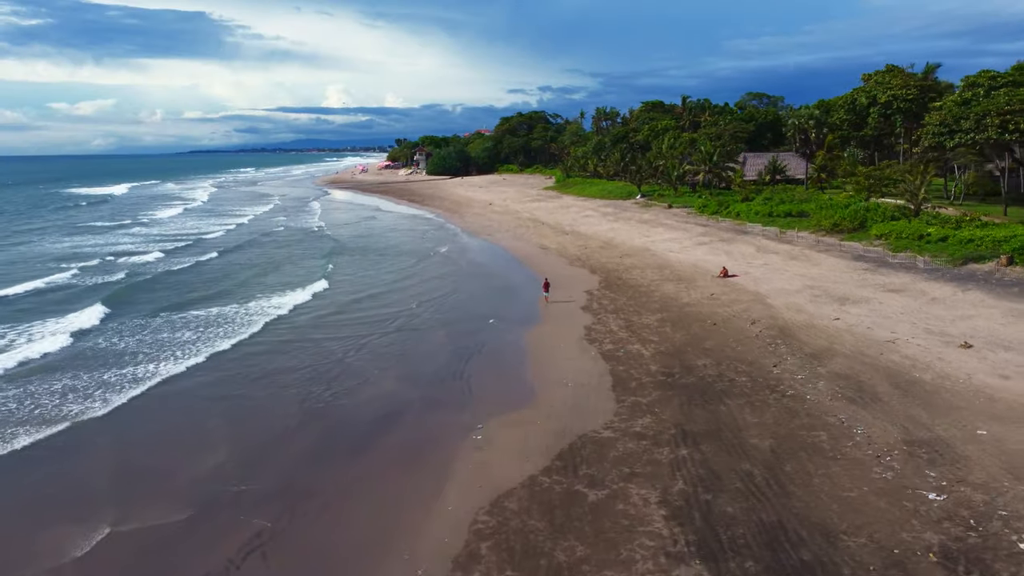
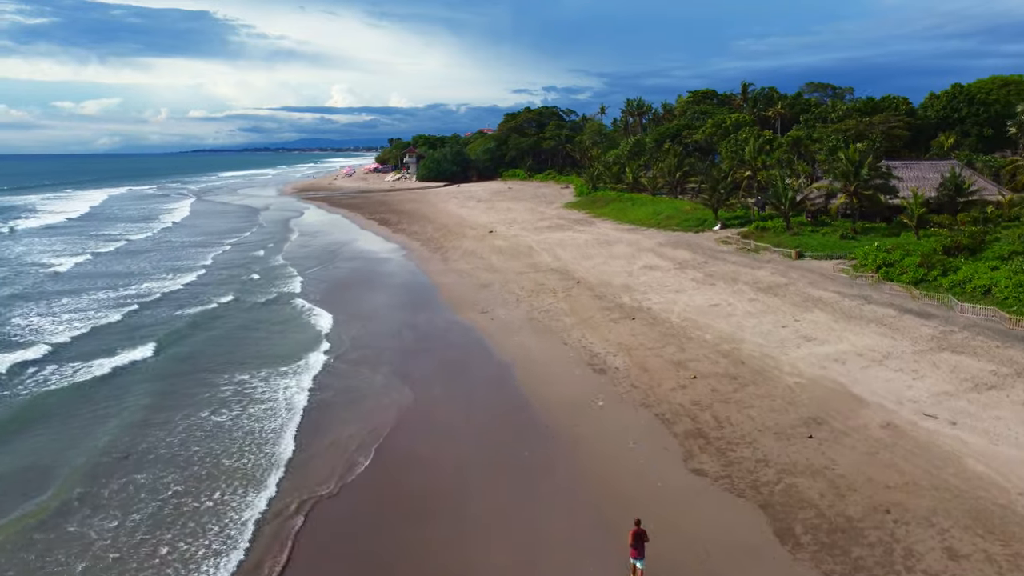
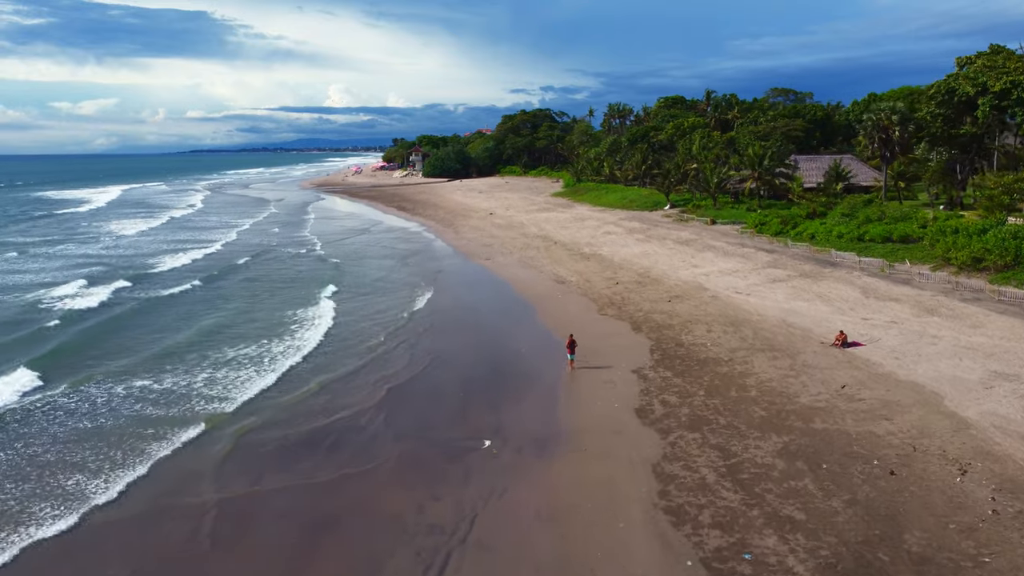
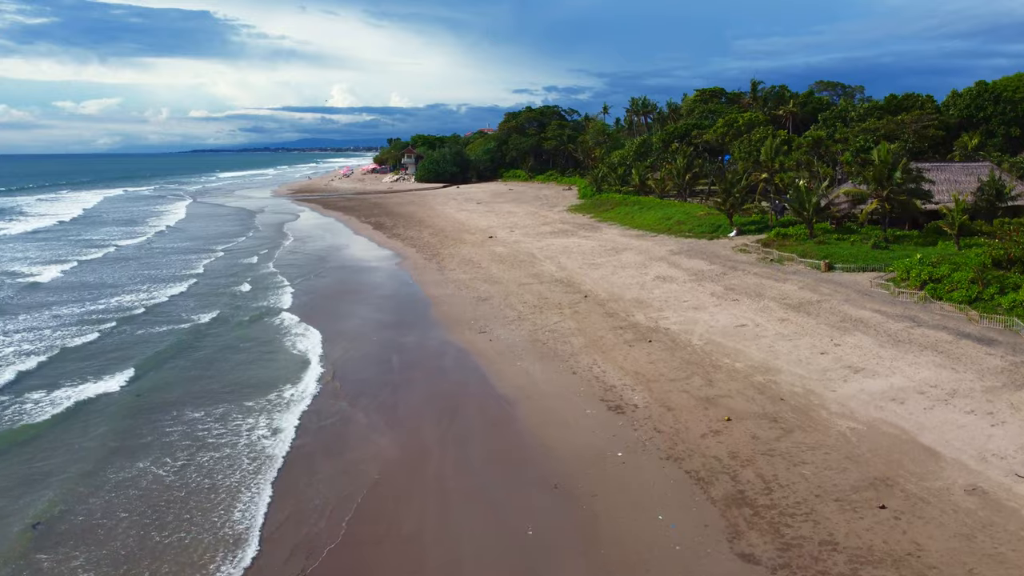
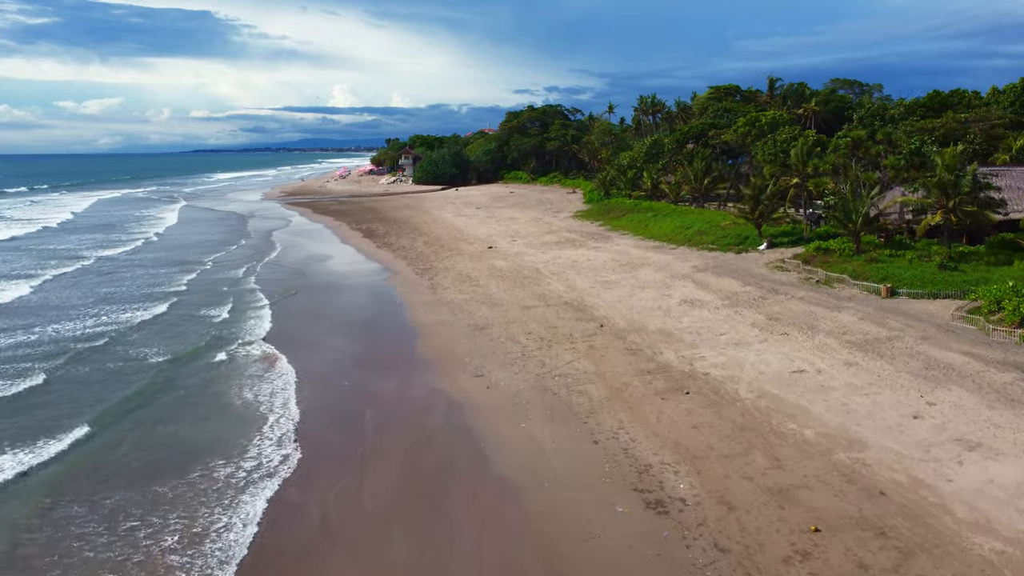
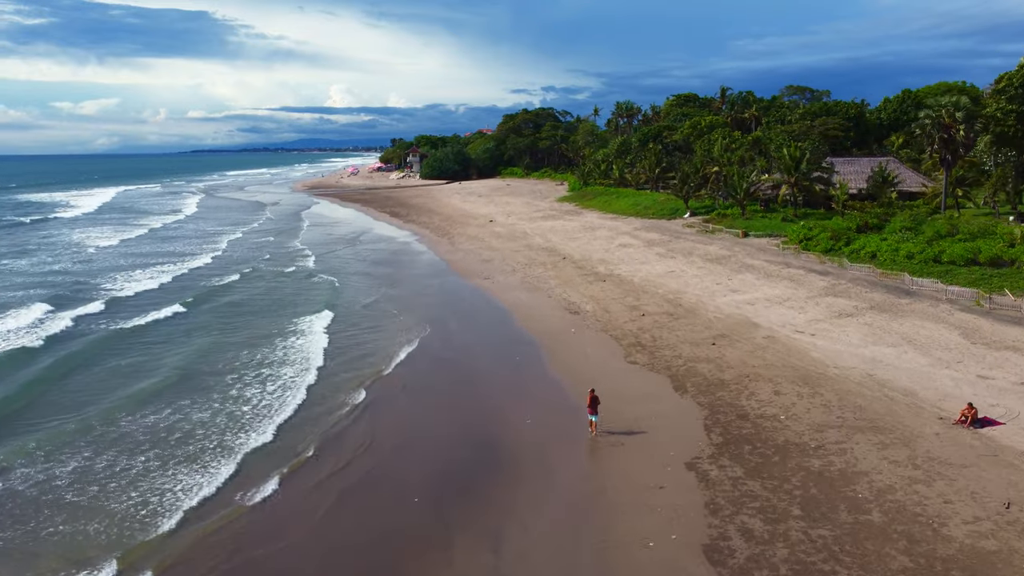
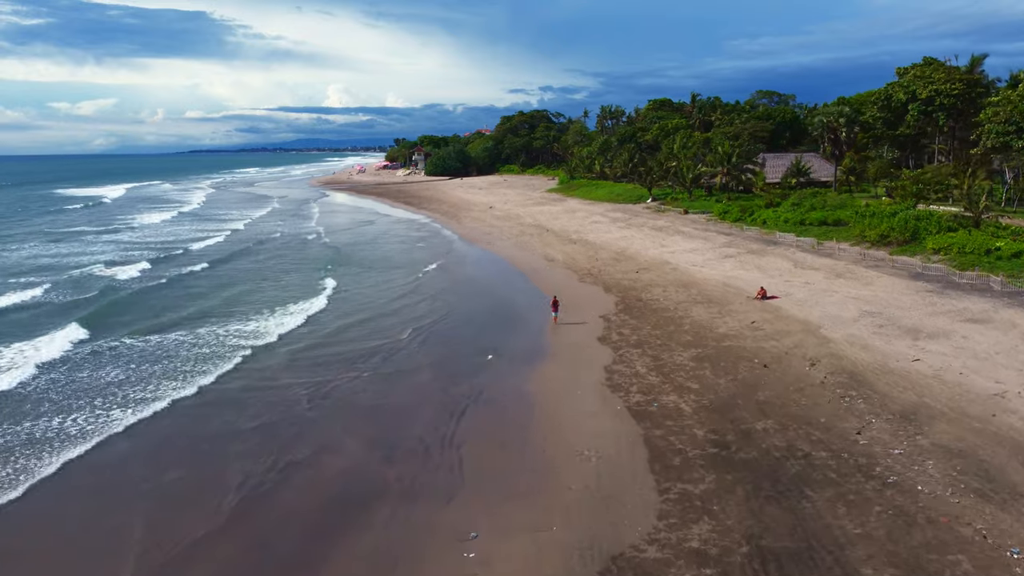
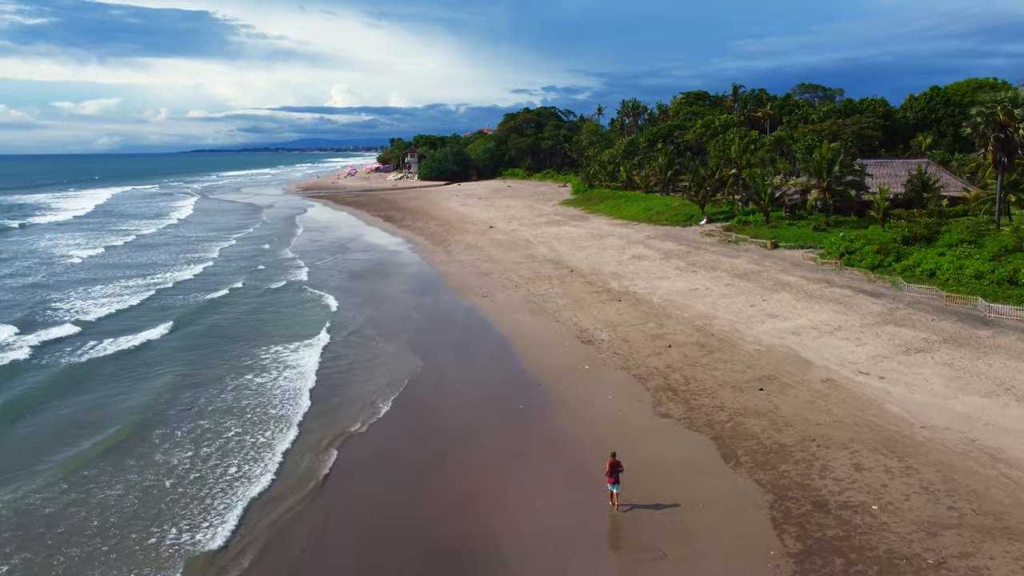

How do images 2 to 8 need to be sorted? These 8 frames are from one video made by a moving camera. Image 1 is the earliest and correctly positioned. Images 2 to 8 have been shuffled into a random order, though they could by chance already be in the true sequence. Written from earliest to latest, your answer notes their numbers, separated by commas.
7, 3, 6, 8, 2, 4, 5
